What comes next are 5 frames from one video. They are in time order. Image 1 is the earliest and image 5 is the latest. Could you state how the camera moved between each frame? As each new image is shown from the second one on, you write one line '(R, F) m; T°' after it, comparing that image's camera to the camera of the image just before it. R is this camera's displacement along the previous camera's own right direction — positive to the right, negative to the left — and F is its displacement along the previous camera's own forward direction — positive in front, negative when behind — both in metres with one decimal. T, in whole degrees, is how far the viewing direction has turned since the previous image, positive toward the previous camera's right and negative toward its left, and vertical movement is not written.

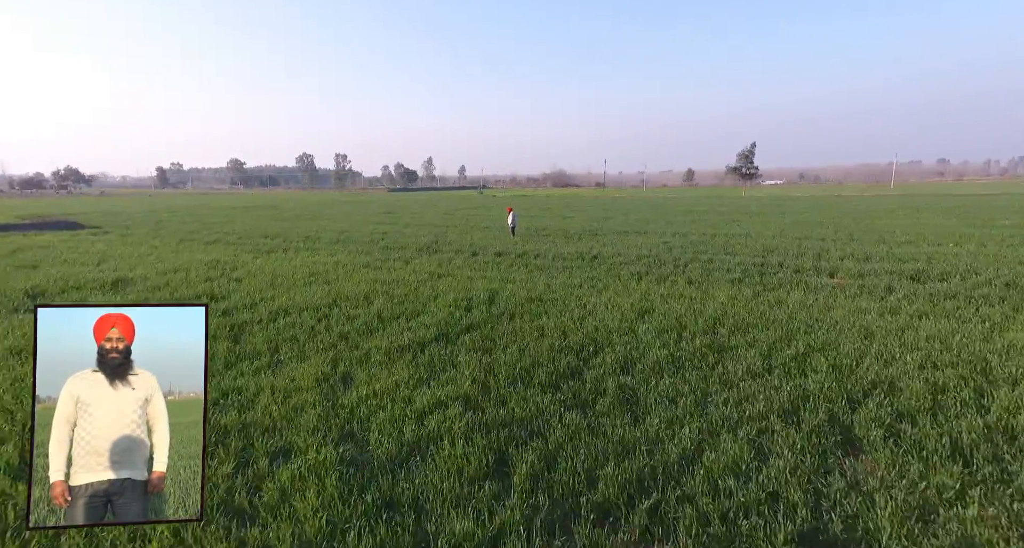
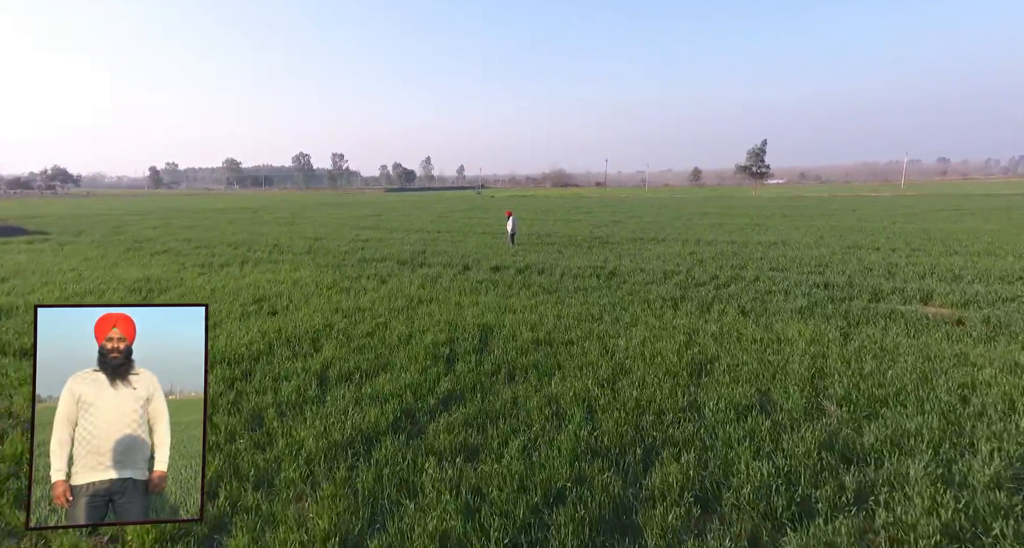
(0.0, +0.5) m; 0°
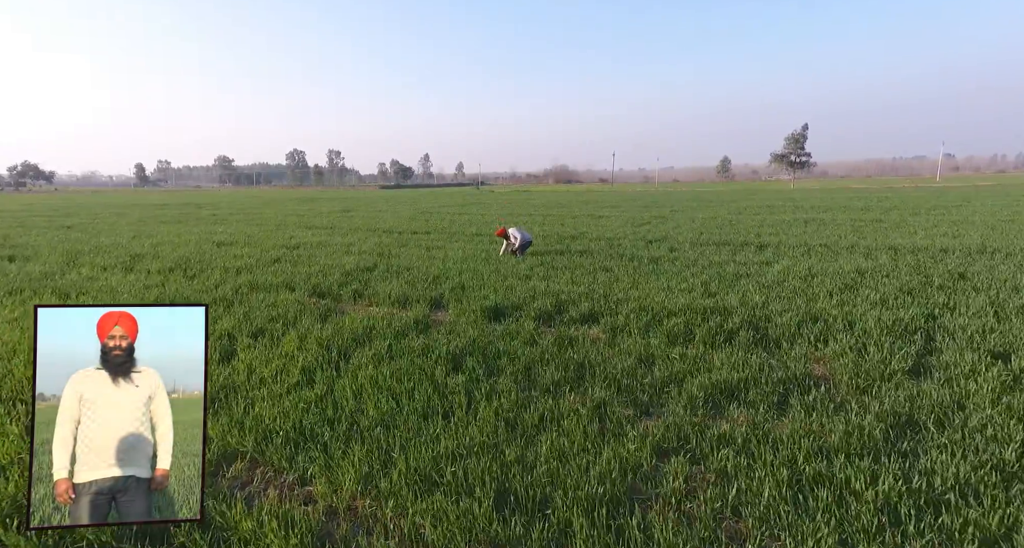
(0.0, +1.4) m; 0°
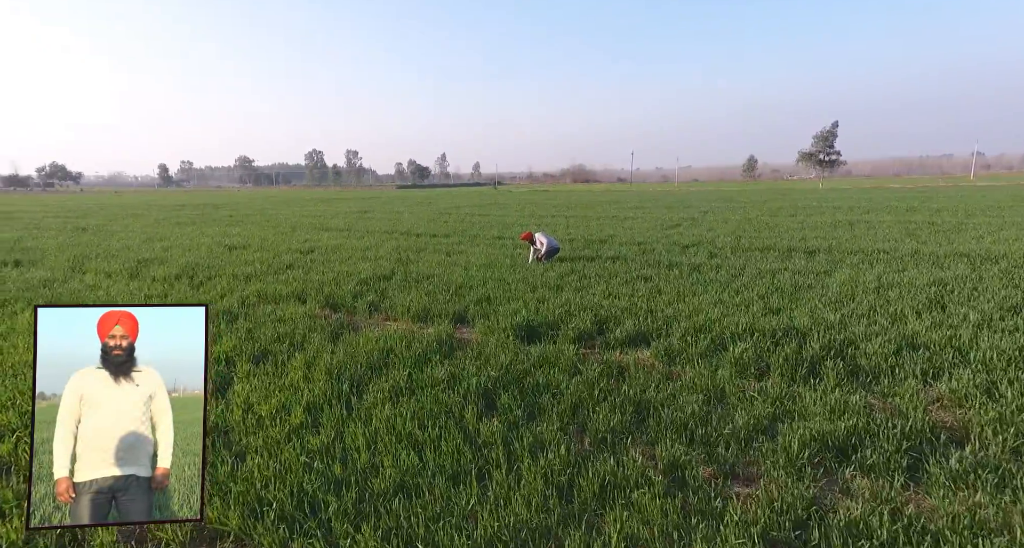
(-0.1, +0.2) m; -2°
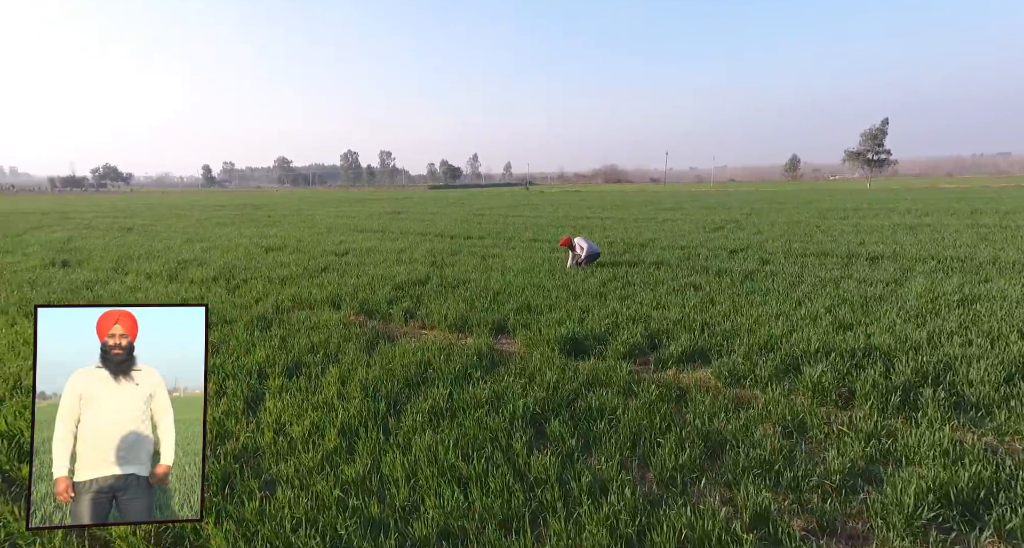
(0.0, +0.1) m; -4°
